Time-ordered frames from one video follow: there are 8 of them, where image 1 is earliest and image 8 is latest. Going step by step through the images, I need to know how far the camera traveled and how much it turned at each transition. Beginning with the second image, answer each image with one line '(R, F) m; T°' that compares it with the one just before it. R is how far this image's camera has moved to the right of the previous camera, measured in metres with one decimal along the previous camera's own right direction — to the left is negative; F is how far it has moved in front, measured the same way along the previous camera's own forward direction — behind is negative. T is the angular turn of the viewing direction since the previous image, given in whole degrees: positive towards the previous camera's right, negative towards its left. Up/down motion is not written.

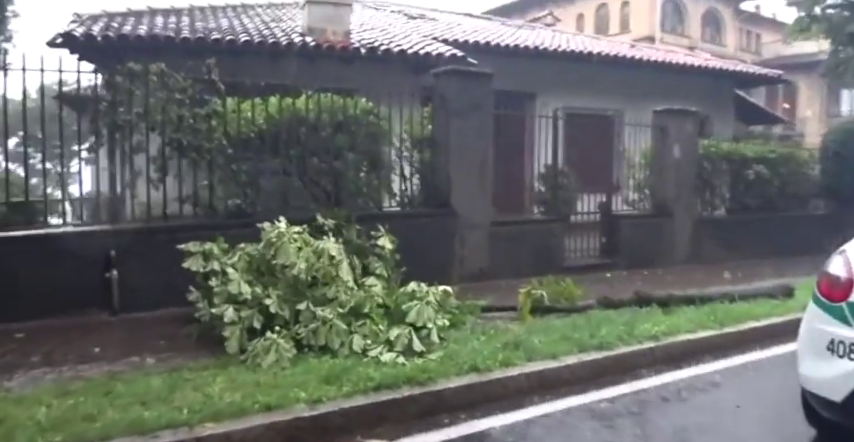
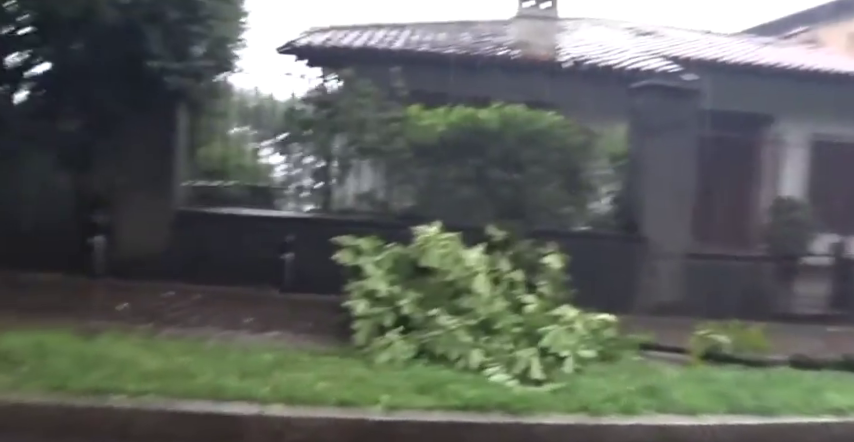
(+0.5, +0.3) m; -19°
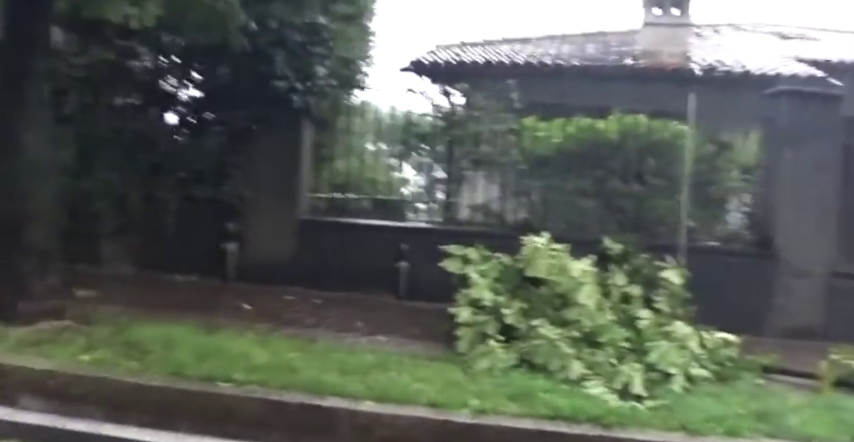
(+0.2, -0.1) m; -11°
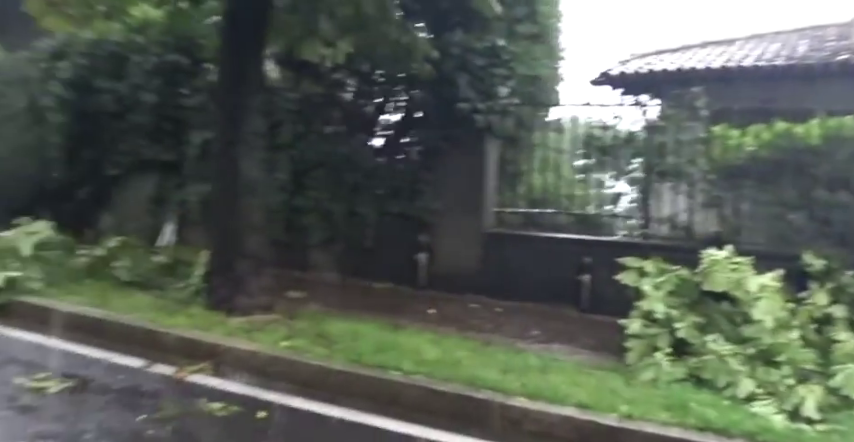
(+0.3, -0.3) m; -18°
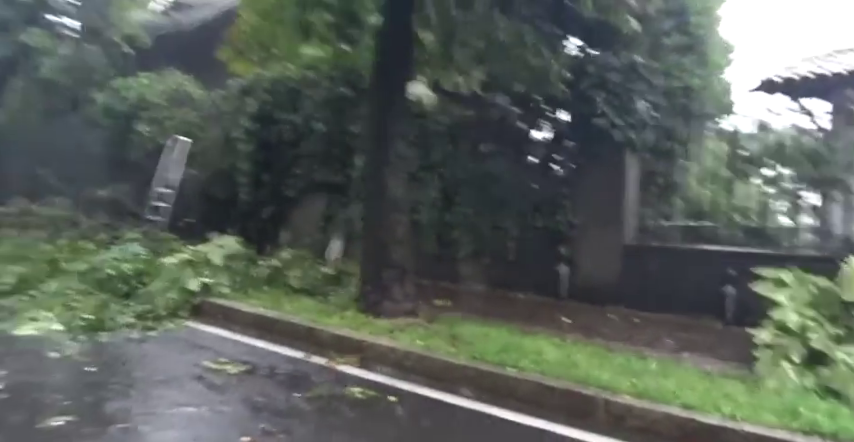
(+0.3, -0.4) m; -14°
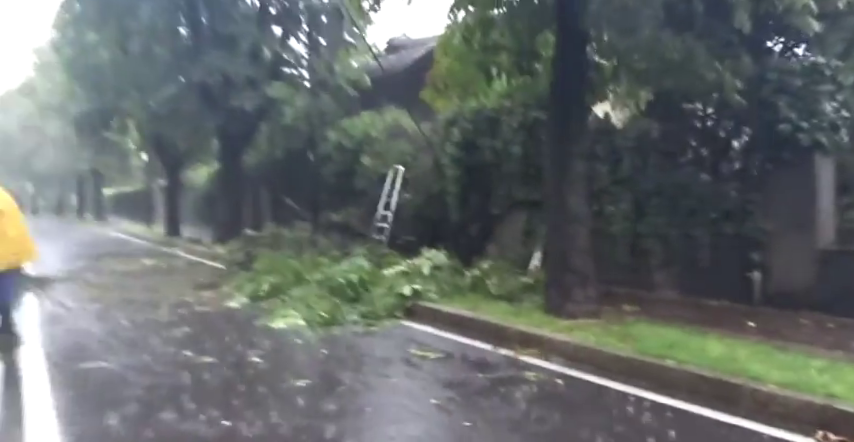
(+0.5, -0.9) m; -19°
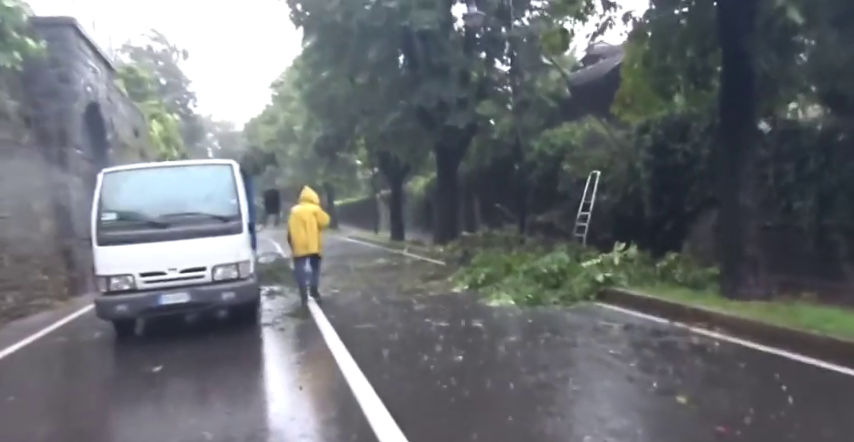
(+0.4, -1.9) m; -18°
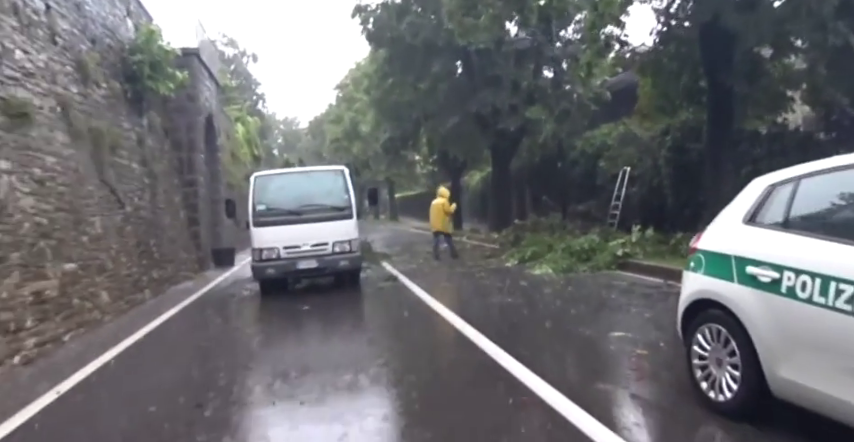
(-0.1, -3.3) m; -5°
